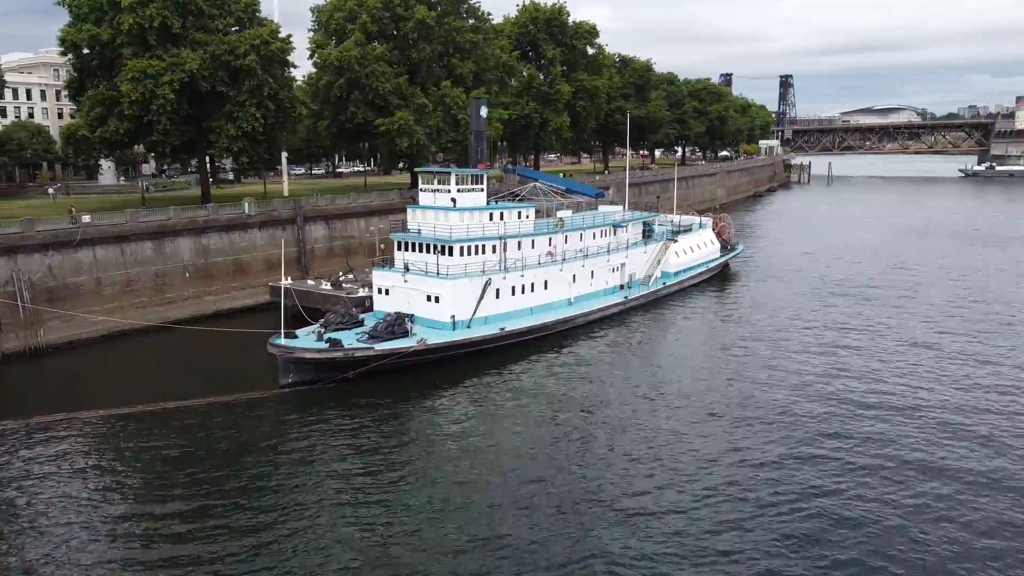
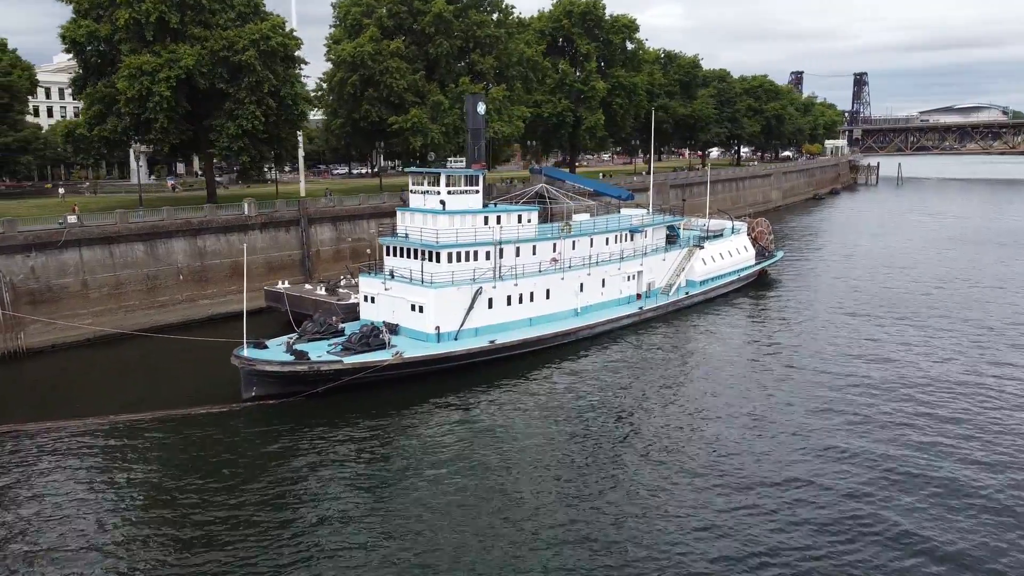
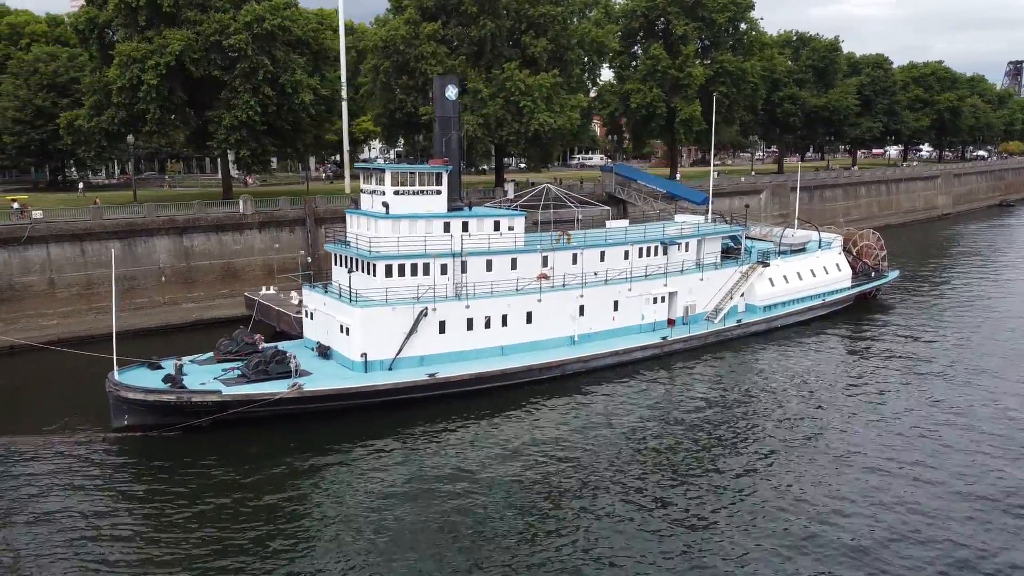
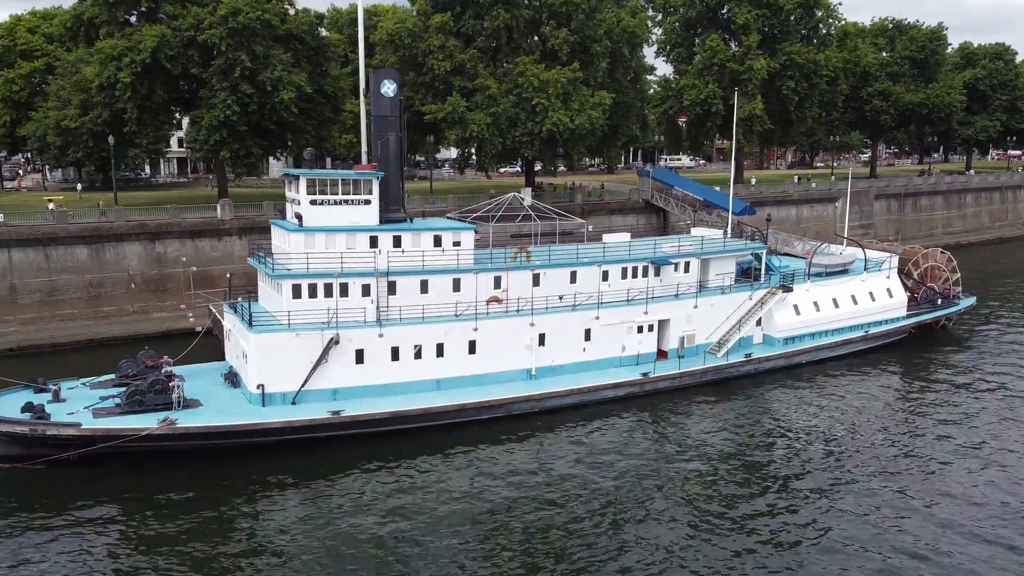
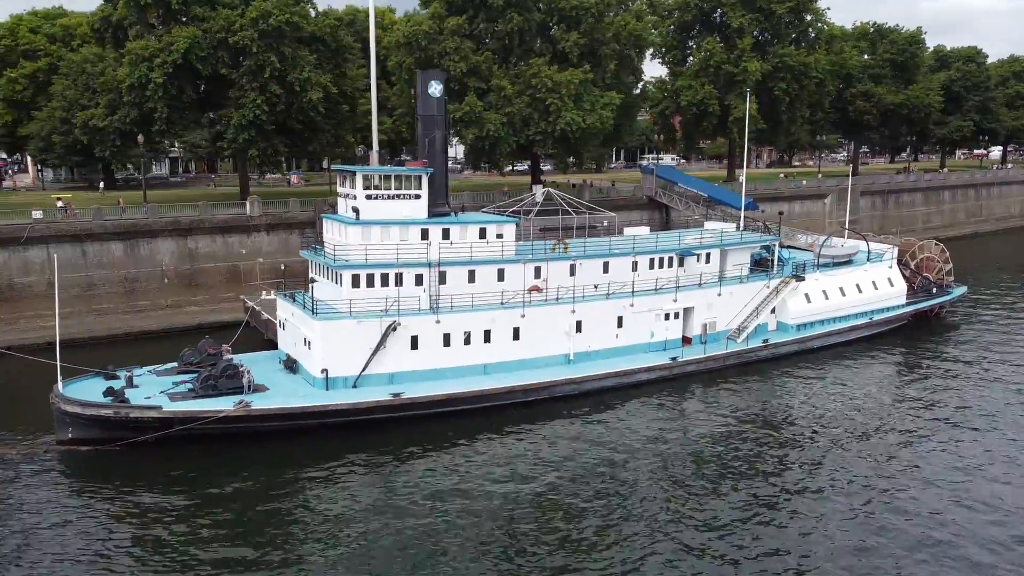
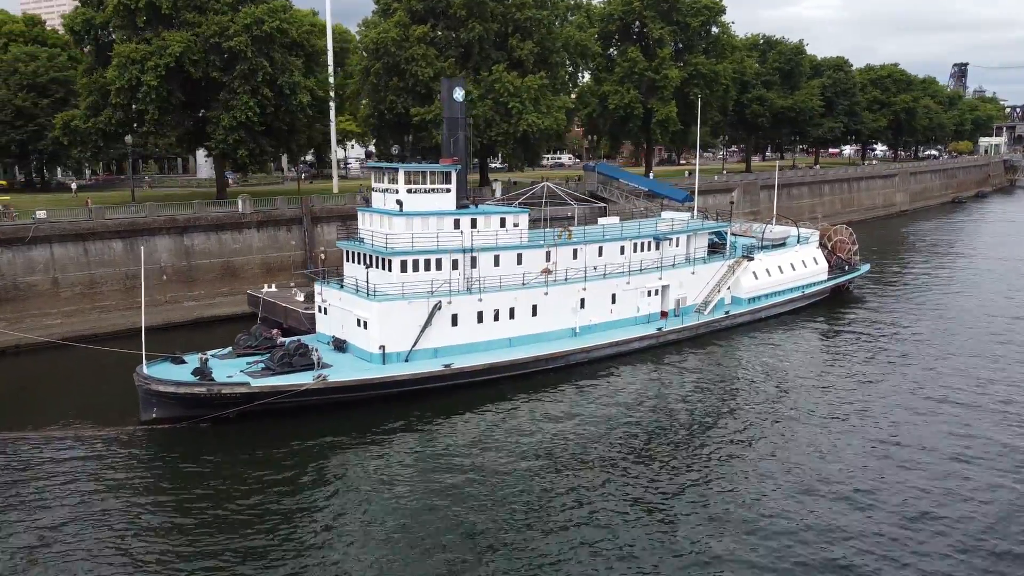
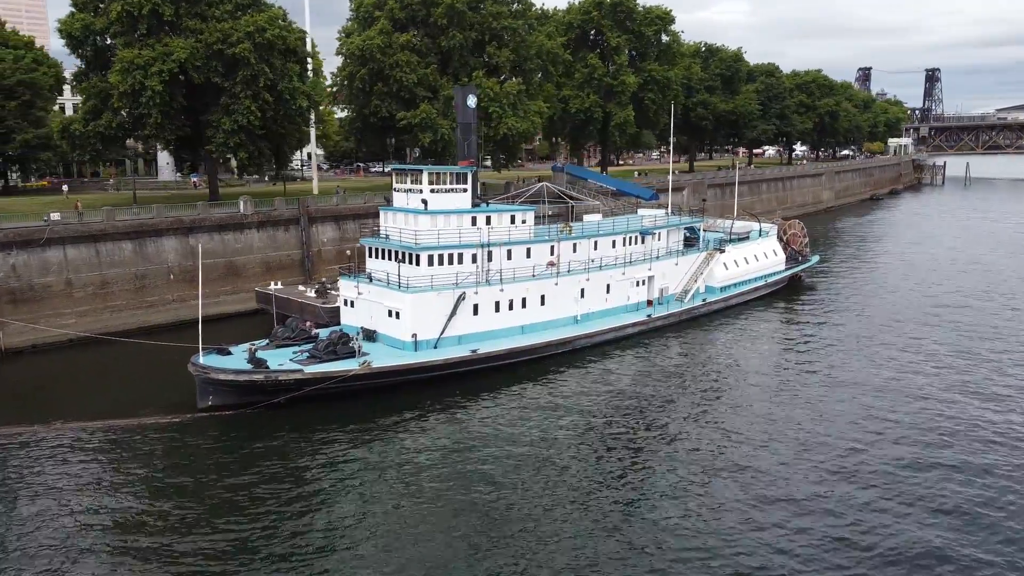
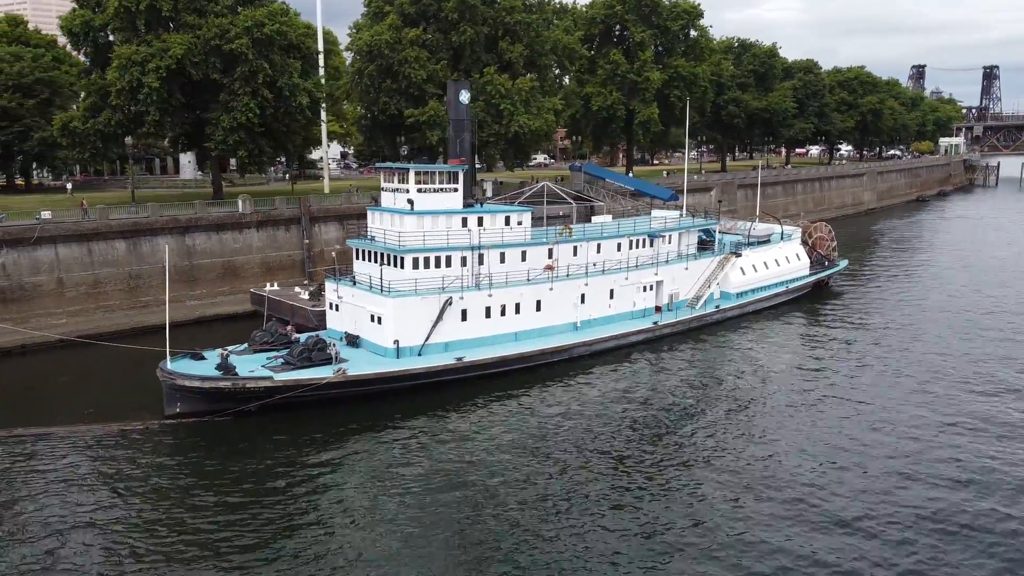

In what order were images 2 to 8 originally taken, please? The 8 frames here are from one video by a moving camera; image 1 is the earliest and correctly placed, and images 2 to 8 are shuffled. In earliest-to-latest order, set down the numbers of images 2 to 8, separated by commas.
2, 7, 8, 6, 3, 5, 4
